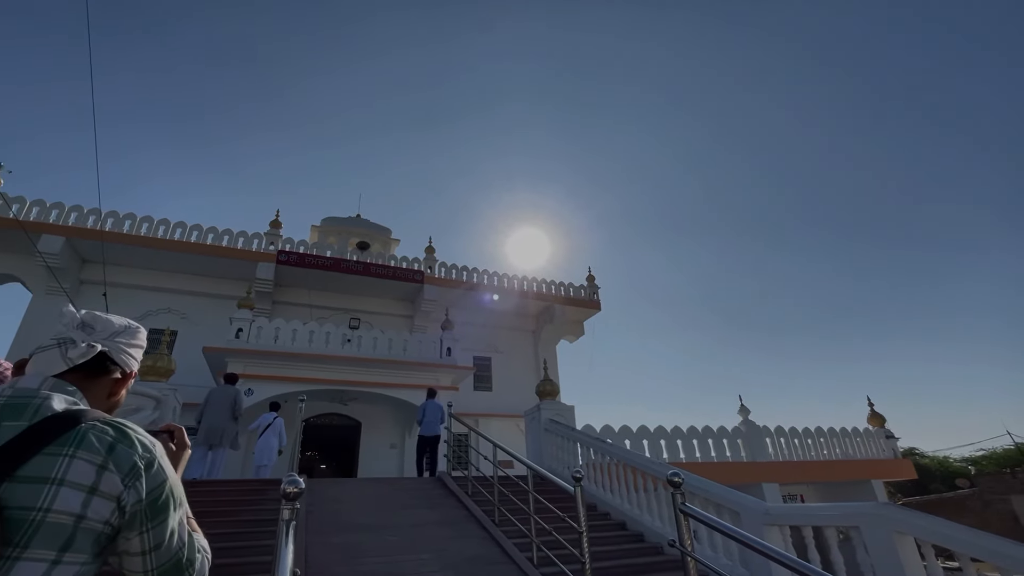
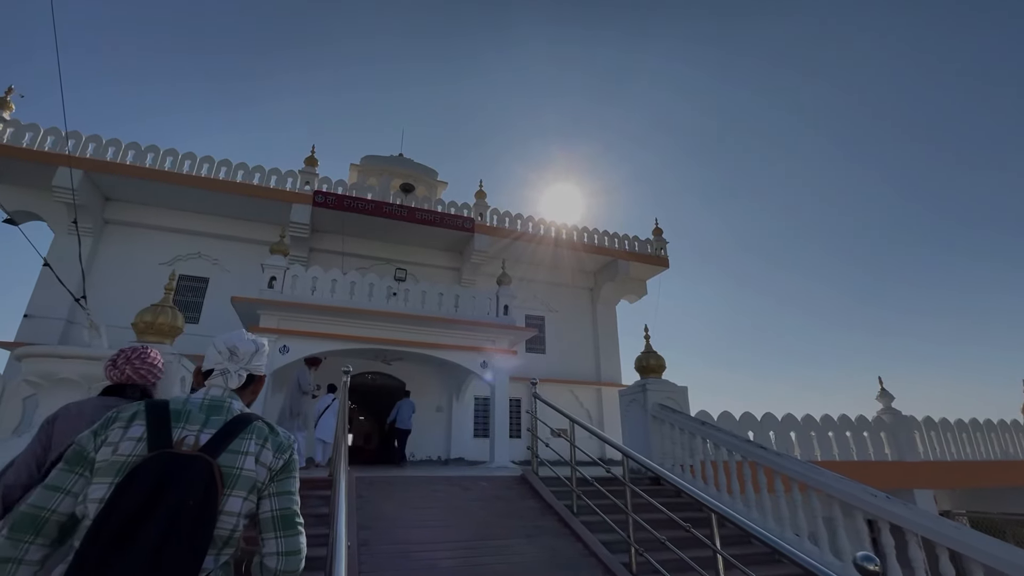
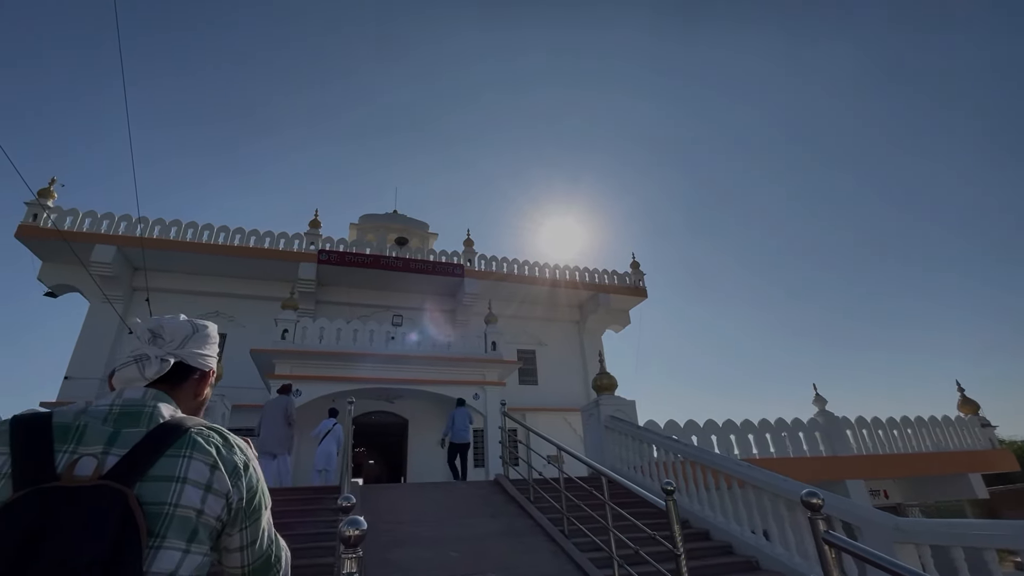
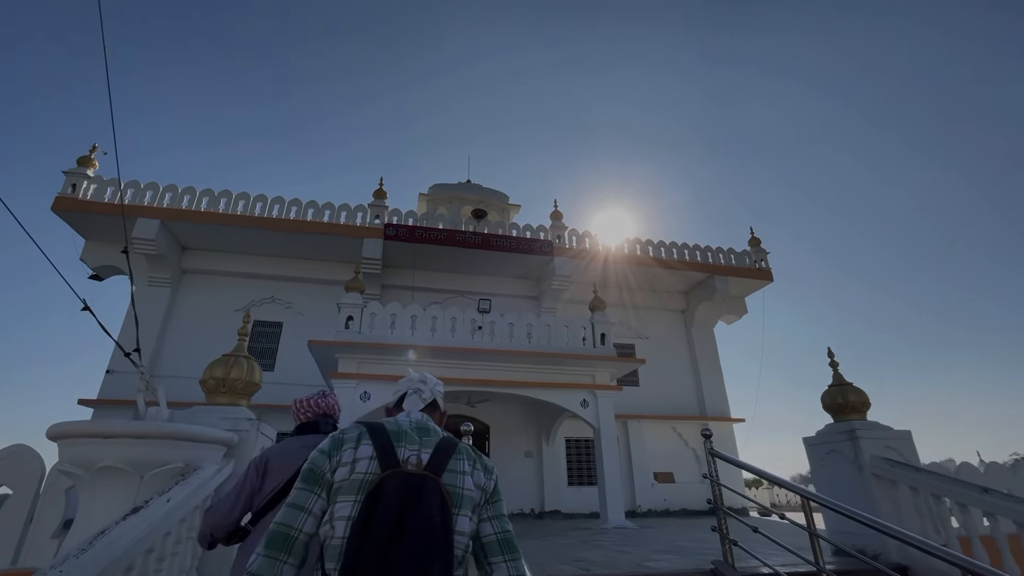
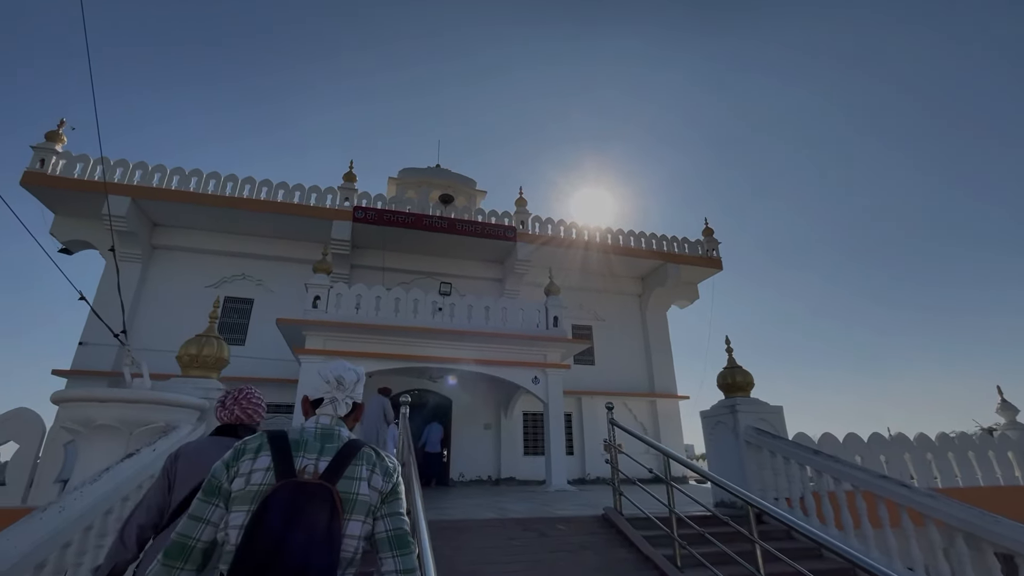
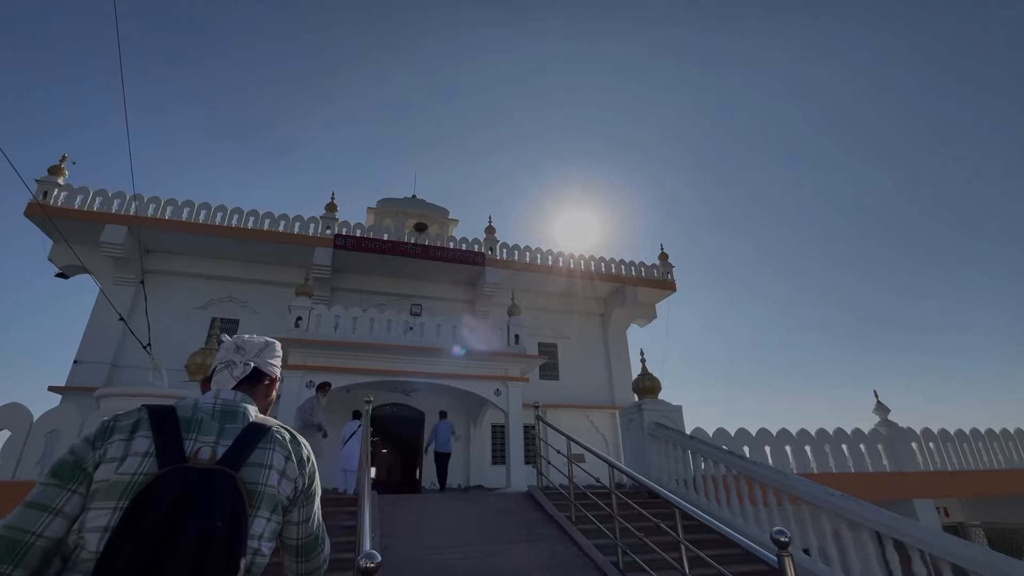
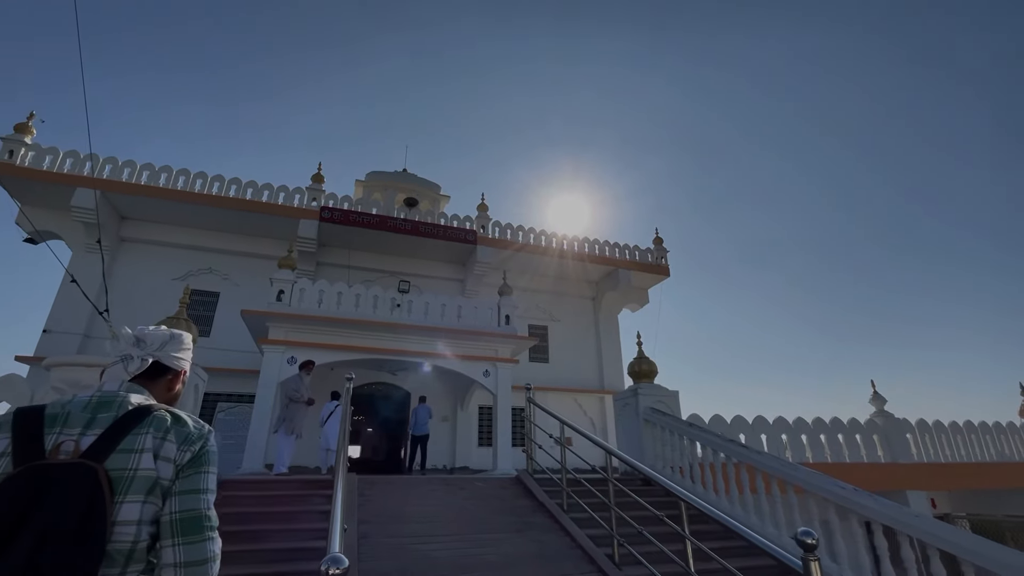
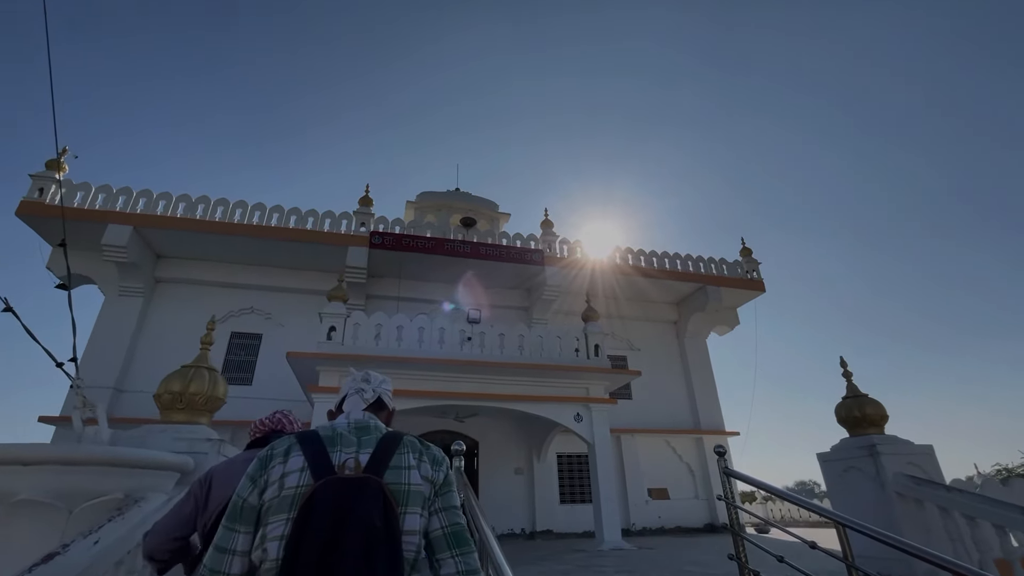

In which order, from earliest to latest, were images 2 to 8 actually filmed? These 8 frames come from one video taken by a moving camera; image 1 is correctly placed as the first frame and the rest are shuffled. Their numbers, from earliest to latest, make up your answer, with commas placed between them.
3, 6, 7, 2, 5, 4, 8
